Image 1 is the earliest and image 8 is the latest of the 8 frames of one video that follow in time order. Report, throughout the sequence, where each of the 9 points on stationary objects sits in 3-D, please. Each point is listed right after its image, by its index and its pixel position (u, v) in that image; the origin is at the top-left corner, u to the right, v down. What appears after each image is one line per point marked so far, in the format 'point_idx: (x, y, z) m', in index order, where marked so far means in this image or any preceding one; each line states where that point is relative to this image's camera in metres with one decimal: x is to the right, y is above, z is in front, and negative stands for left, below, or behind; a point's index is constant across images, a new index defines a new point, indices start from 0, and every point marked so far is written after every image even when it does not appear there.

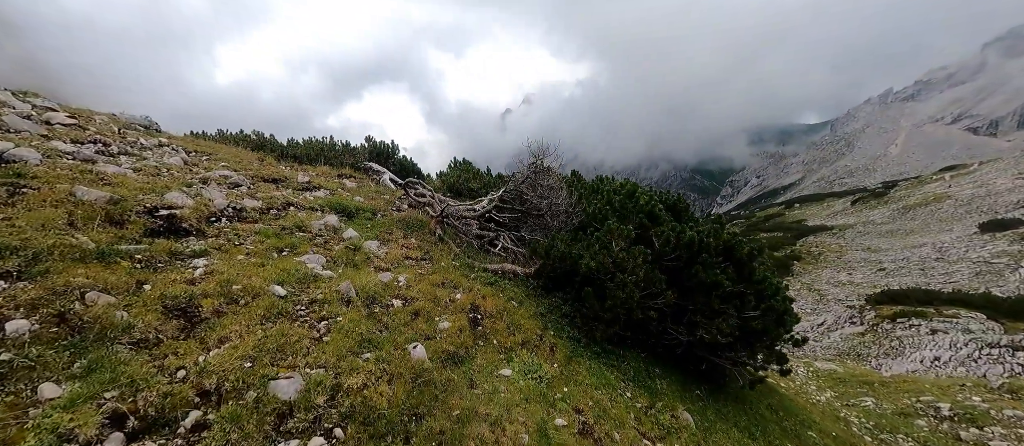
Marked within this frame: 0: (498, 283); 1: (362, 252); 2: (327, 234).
0: (-0.4, -1.9, +12.1) m
1: (-3.9, -0.7, +10.1) m
2: (-5.0, -0.3, +10.5) m
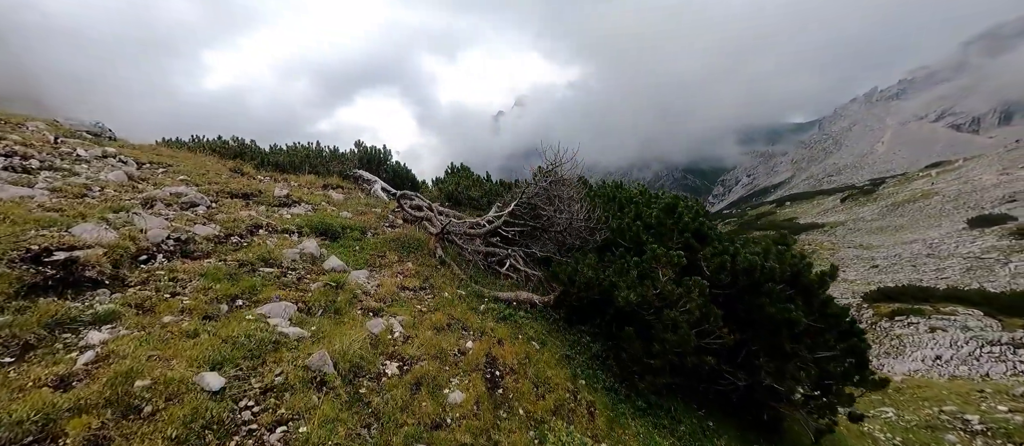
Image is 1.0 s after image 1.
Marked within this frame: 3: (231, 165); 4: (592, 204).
0: (+0.1, -2.5, +10.1) m
1: (-3.4, -1.4, +8.1) m
2: (-4.5, -1.0, +8.4) m
3: (-13.7, +2.8, +18.8) m
4: (+3.1, +0.6, +13.6) m
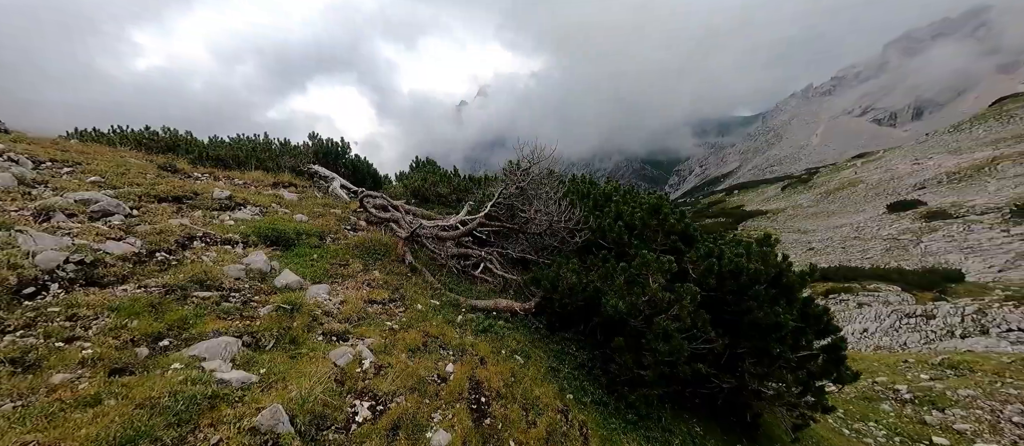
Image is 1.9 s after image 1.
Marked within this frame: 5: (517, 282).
0: (-0.4, -2.6, +9.3) m
1: (-3.7, -1.6, +6.9) m
2: (-4.9, -1.2, +7.2) m
3: (-15.0, +2.7, +16.5) m
4: (+2.2, +0.7, +13.0) m
5: (+0.2, -1.8, +11.5) m
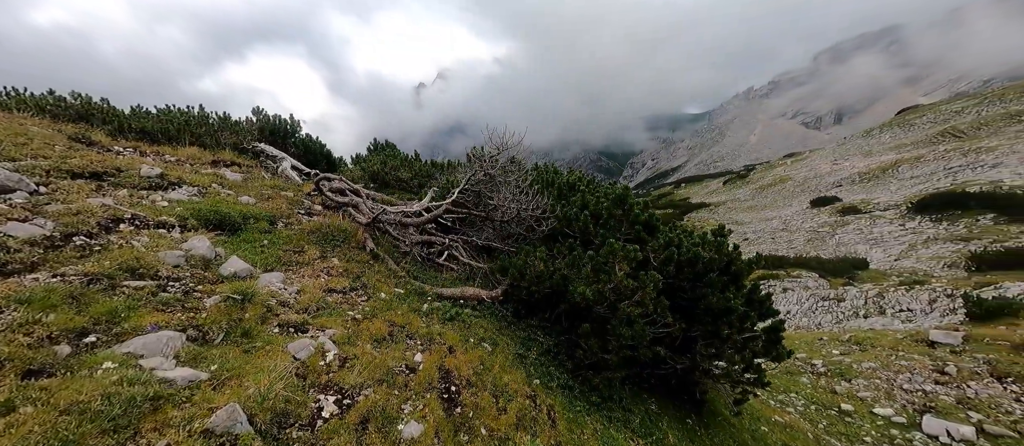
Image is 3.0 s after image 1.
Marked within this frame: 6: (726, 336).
0: (-1.2, -2.2, +9.2) m
1: (-4.2, -1.3, +6.4) m
2: (-5.4, -0.8, +6.5) m
3: (-16.5, +3.4, +14.4) m
4: (+1.0, +1.1, +13.0) m
5: (-0.8, -1.4, +11.3) m
6: (+4.7, -2.5, +8.5) m
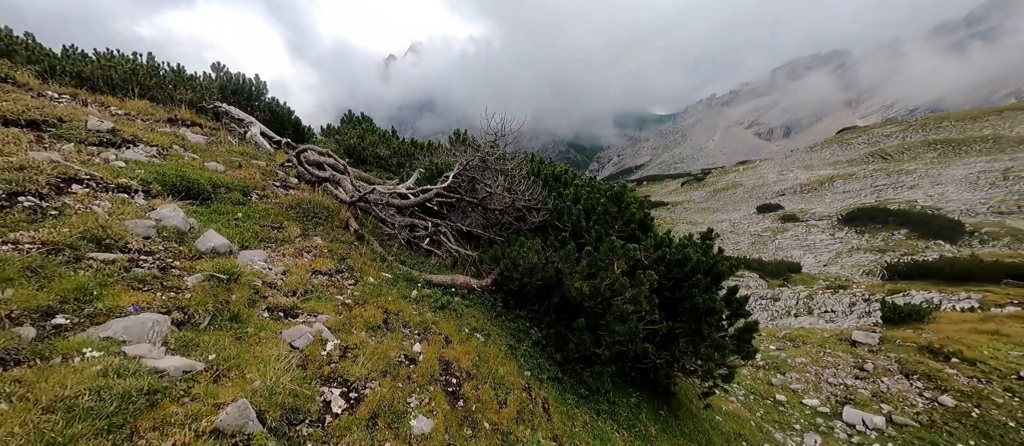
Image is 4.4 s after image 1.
0: (-1.4, -1.9, +8.9) m
1: (-4.0, -0.9, +5.8) m
2: (-5.1, -0.4, +5.7) m
3: (-16.7, +5.0, +12.4) m
4: (+0.6, +1.4, +12.8) m
5: (-1.2, -1.0, +11.1) m
6: (+4.5, -2.6, +8.9) m
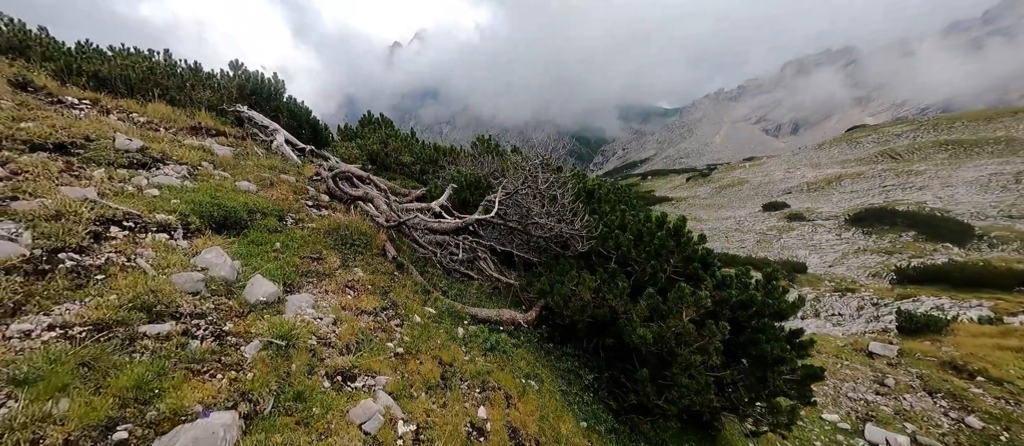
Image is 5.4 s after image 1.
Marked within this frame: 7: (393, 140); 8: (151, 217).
0: (-0.2, -2.7, +8.4) m
1: (-2.9, -1.6, +5.3) m
2: (-4.0, -1.1, +5.2) m
3: (-15.3, +4.6, +11.8) m
4: (+1.9, +0.7, +12.2) m
5: (0.0, -1.7, +10.5) m
6: (+5.6, -3.5, +8.3) m
7: (-5.5, +4.2, +19.2) m
8: (-6.0, +0.1, +6.4) m
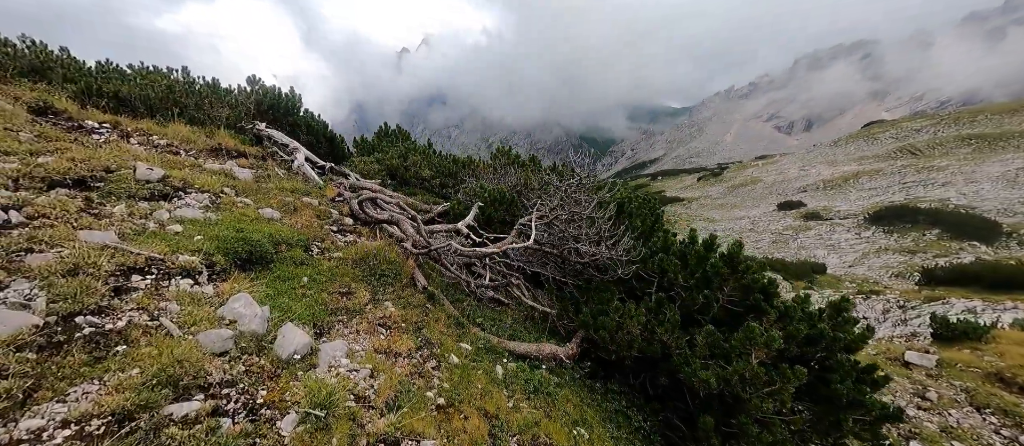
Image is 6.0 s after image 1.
0: (+0.6, -3.3, +7.7) m
1: (-2.1, -2.3, +4.7) m
2: (-3.2, -1.8, +4.7) m
3: (-14.5, +3.8, +11.6) m
4: (+2.8, +0.1, +11.6) m
5: (+0.9, -2.3, +9.9) m
6: (+6.5, -4.0, +7.5) m
7: (-4.4, +3.4, +18.7) m
8: (-5.2, -0.6, +5.9) m
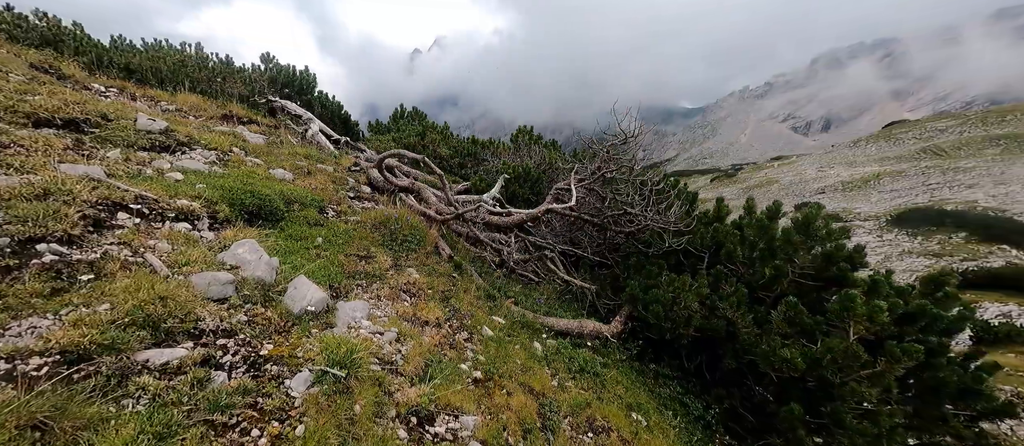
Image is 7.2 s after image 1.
0: (+1.4, -2.5, +6.7) m
1: (-1.4, -1.4, +3.8) m
2: (-2.6, -0.9, +3.8) m
3: (-13.6, +4.7, +11.0) m
4: (+3.7, +0.8, +10.5) m
5: (+1.7, -1.5, +8.9) m
6: (+7.2, -3.3, +6.4) m
7: (-3.3, +4.2, +17.8) m
8: (-4.5, +0.3, +5.0) m
